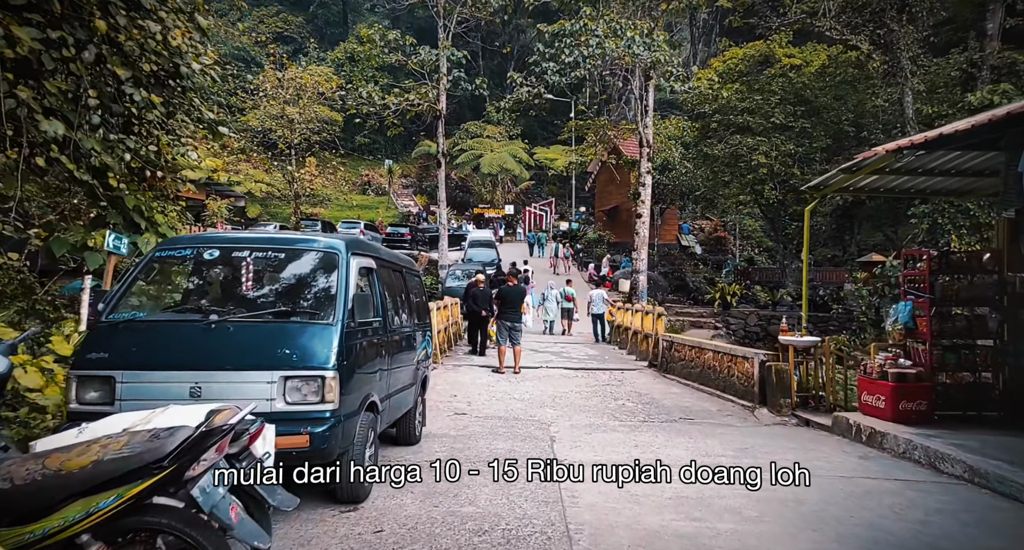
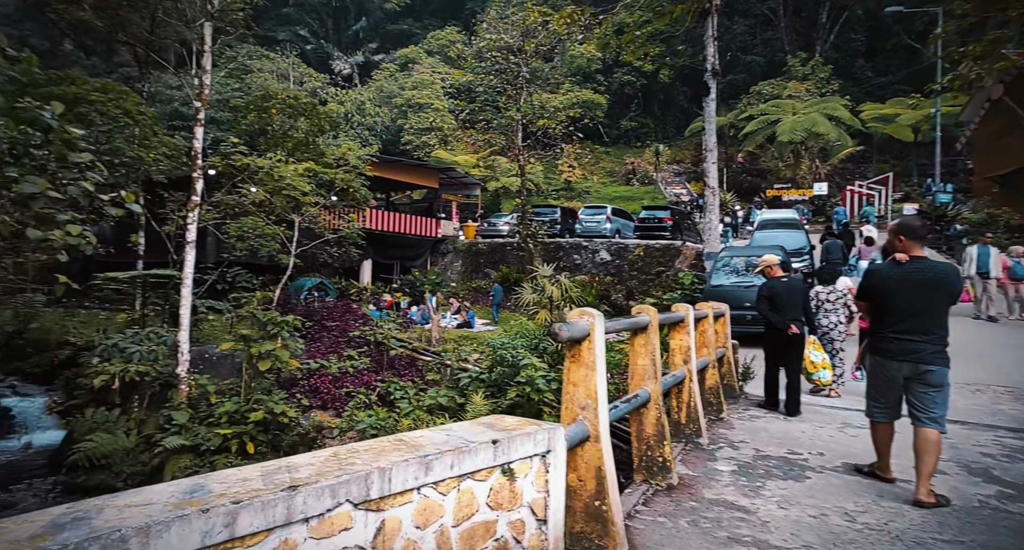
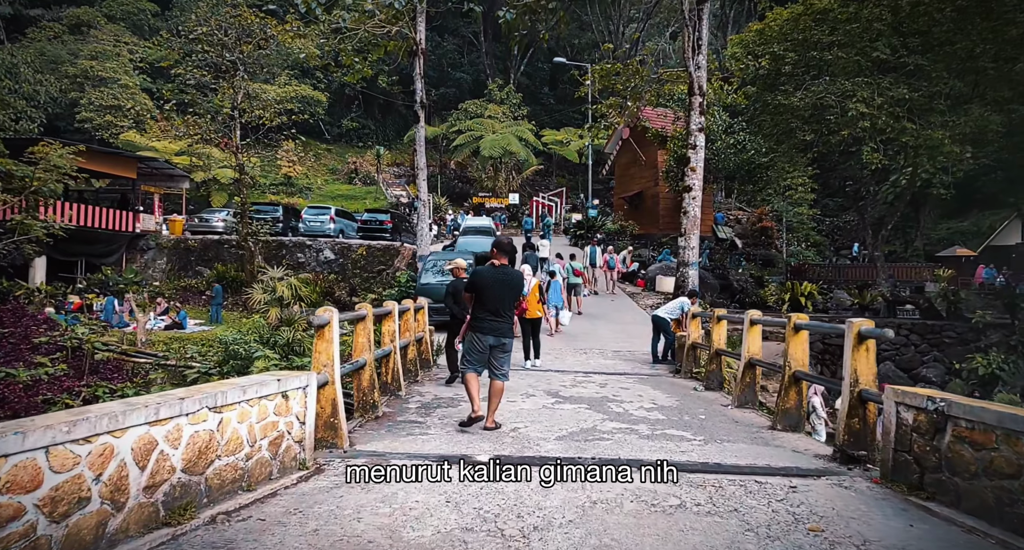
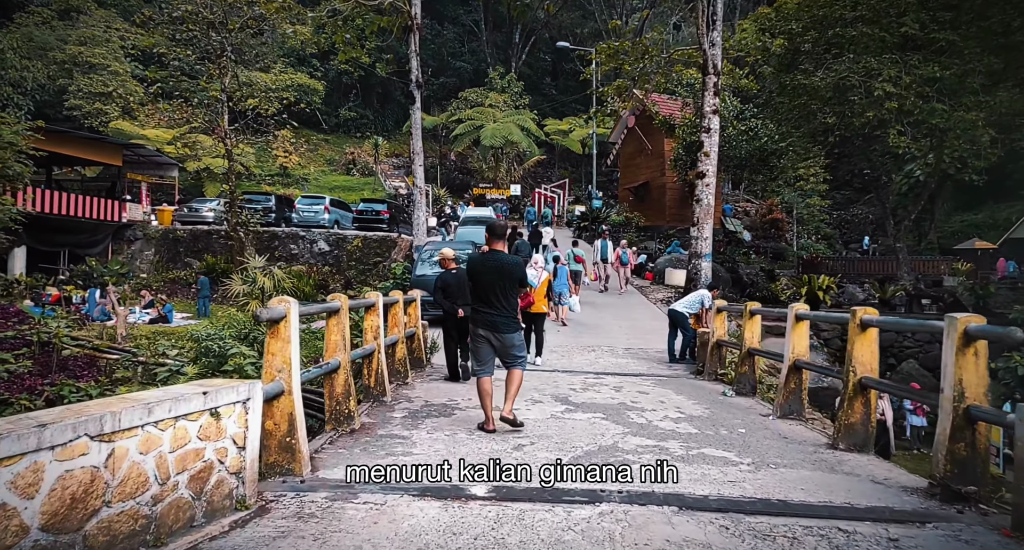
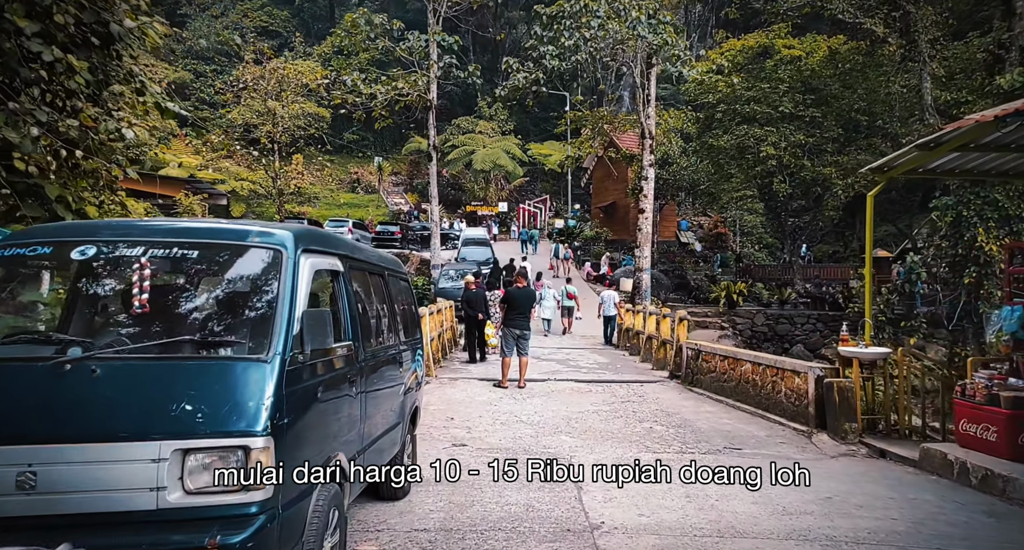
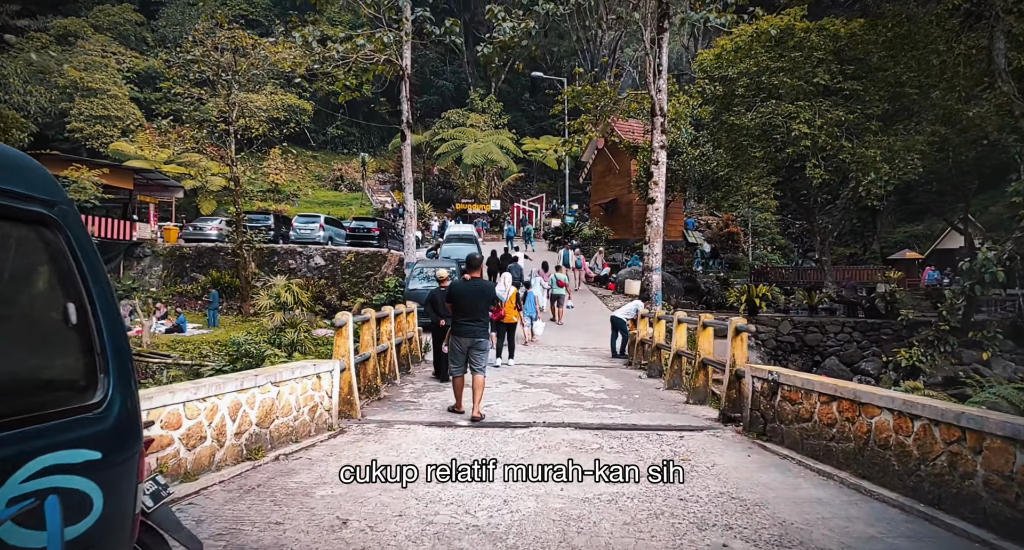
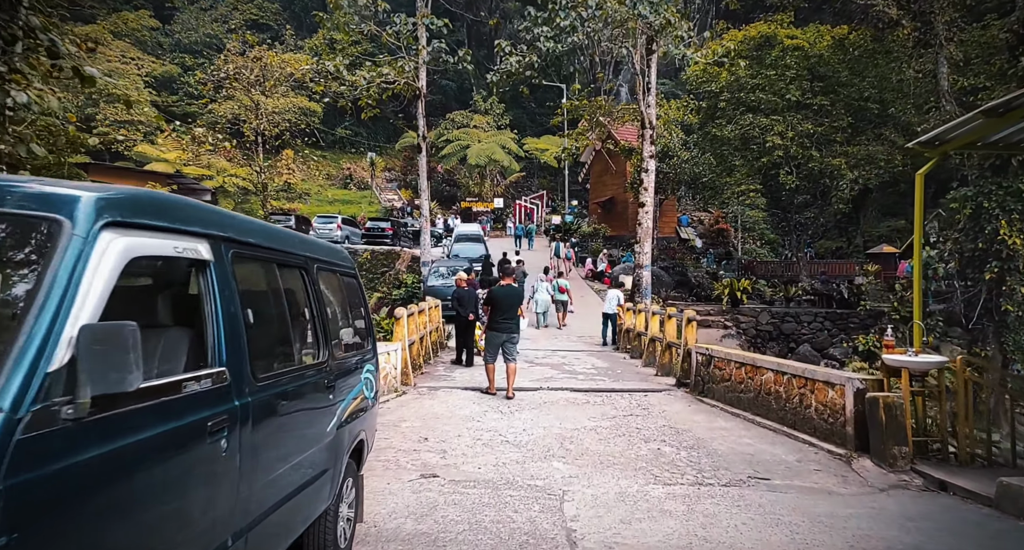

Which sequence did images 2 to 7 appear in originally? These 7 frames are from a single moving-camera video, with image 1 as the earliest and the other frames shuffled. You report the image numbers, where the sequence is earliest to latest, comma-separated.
5, 7, 6, 3, 4, 2
